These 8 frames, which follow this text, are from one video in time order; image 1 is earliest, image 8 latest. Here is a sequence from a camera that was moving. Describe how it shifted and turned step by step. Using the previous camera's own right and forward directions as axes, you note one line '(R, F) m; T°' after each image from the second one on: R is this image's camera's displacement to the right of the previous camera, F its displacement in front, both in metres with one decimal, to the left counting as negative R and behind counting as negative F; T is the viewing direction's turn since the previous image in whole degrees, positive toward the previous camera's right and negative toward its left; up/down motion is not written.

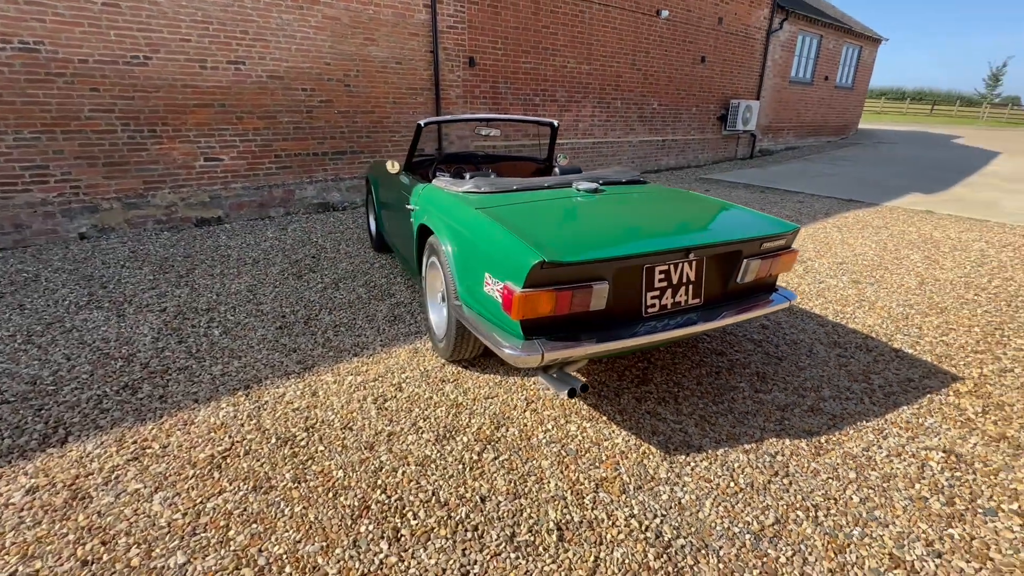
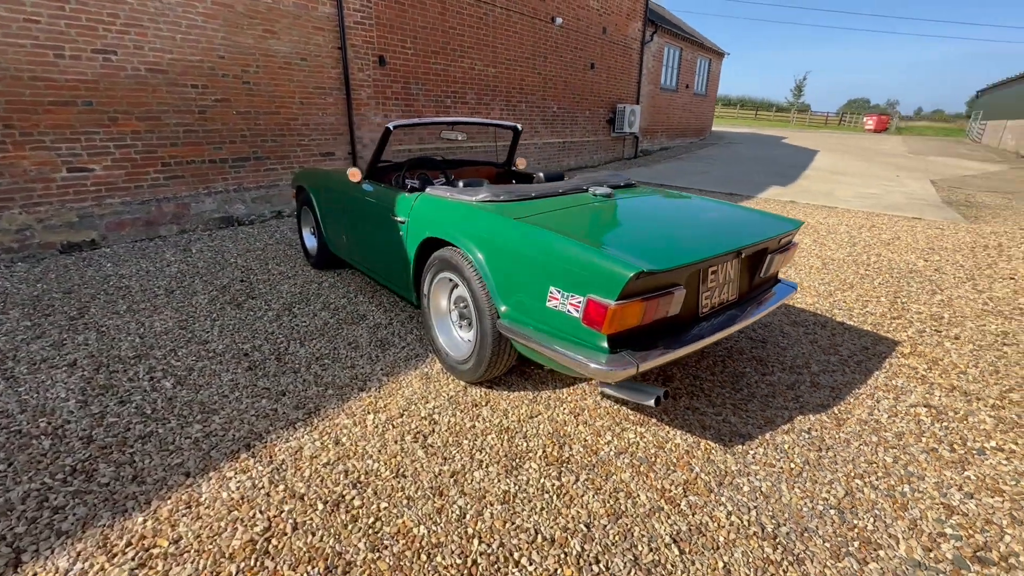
(-0.7, +0.2) m; +14°
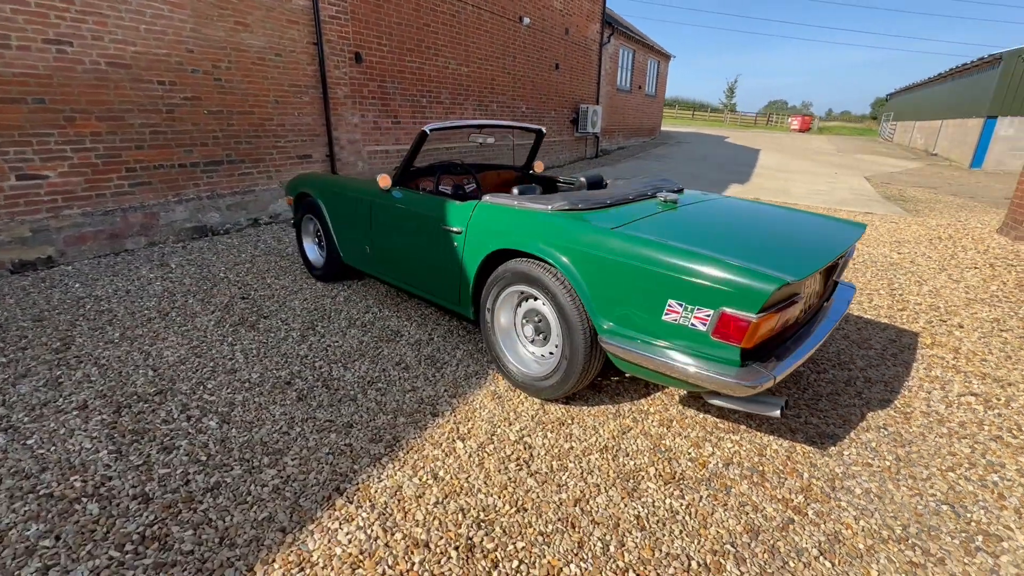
(-0.7, +0.1) m; +7°
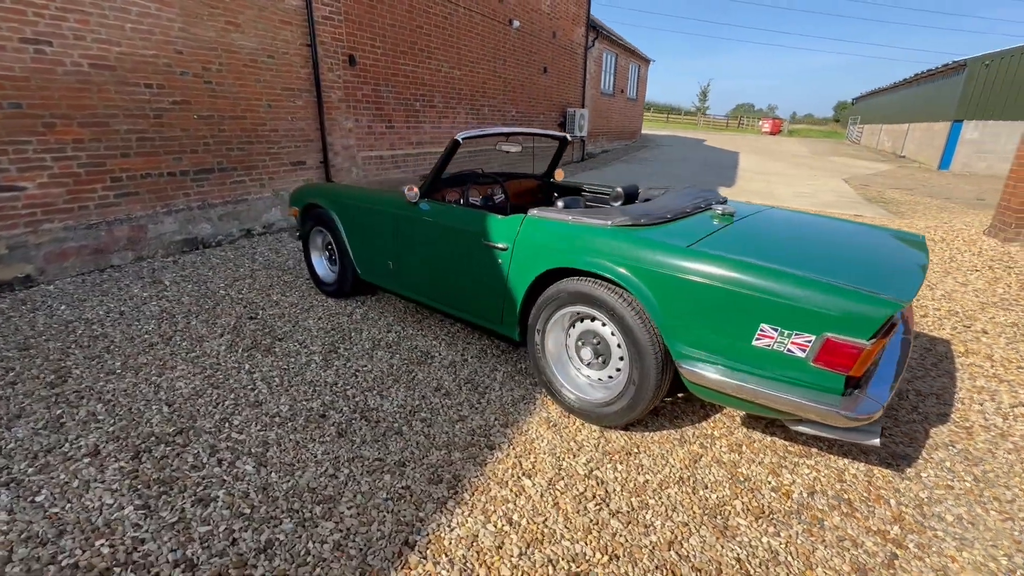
(-0.4, +0.2) m; +3°
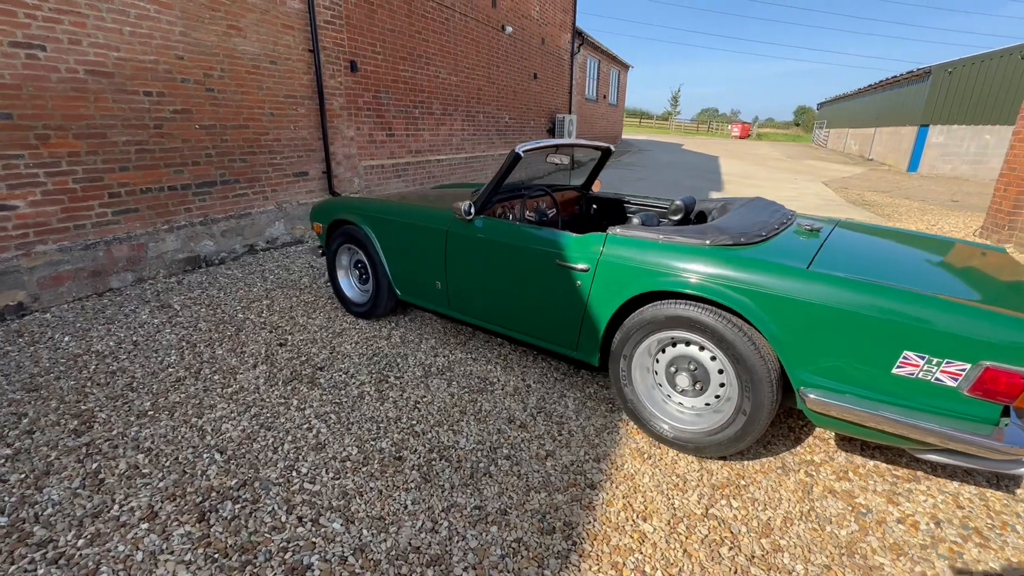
(-0.5, +0.2) m; +3°
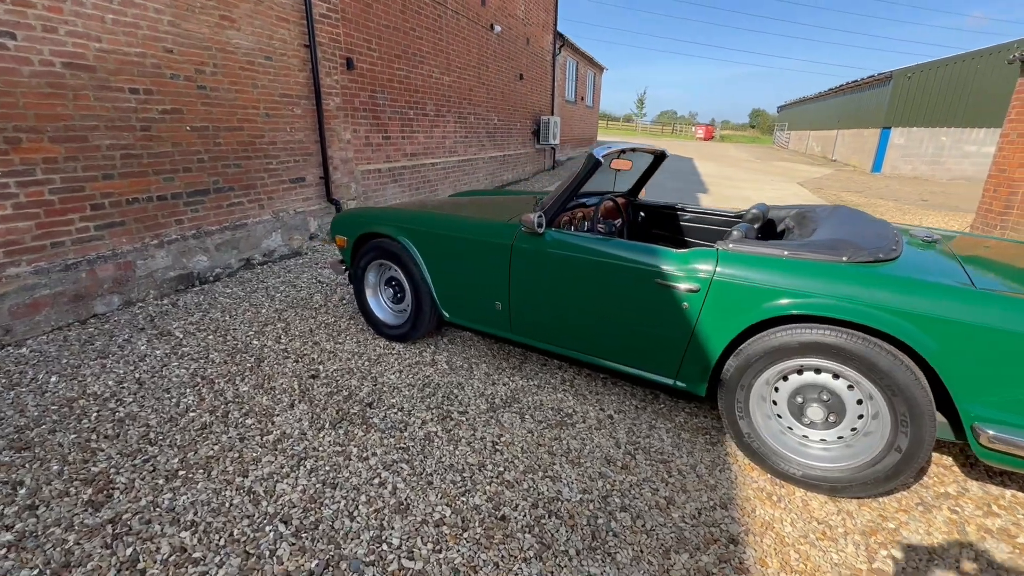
(-0.6, +0.3) m; +4°
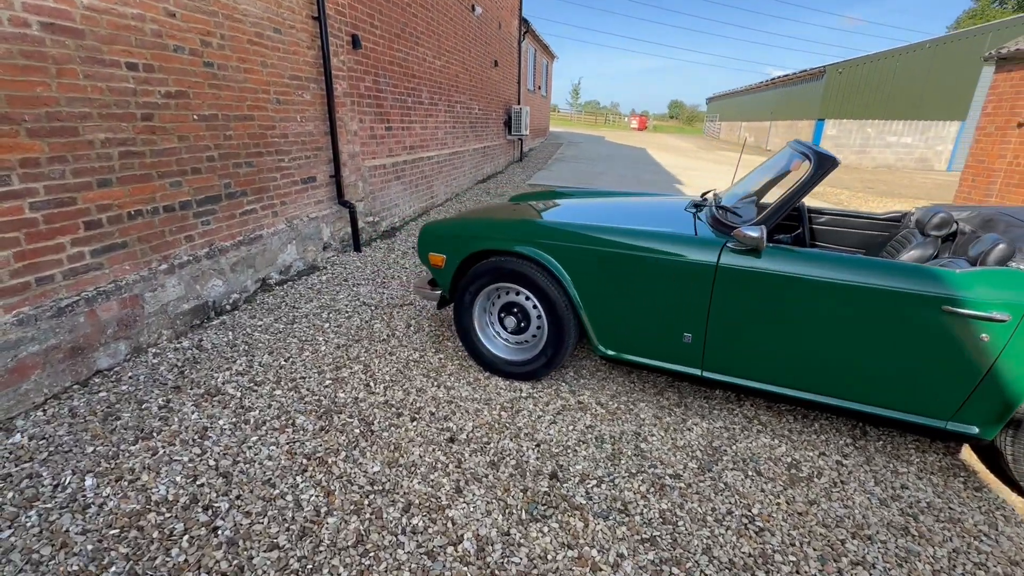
(-1.2, +0.6) m; +8°
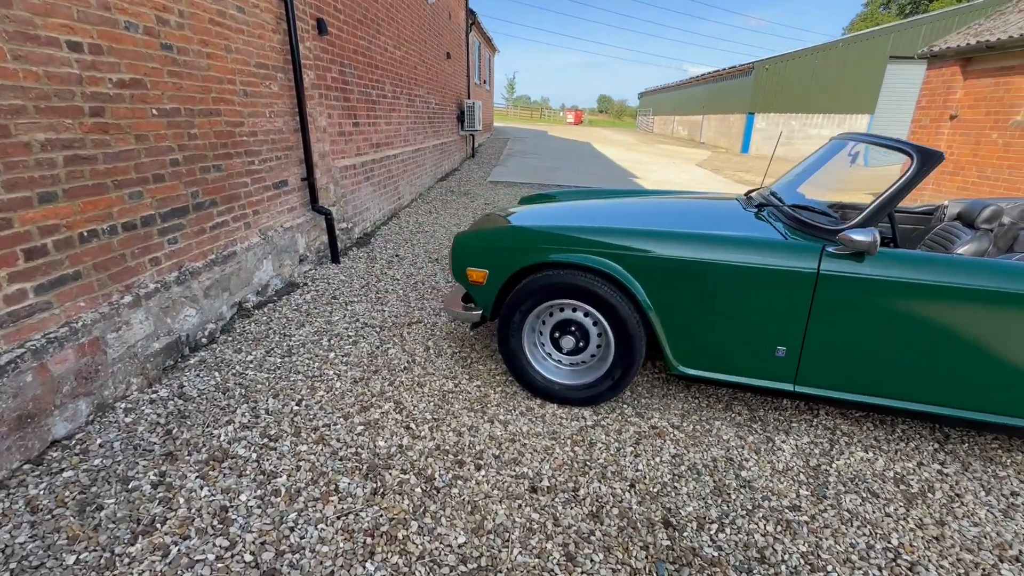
(-0.6, +0.4) m; +7°
